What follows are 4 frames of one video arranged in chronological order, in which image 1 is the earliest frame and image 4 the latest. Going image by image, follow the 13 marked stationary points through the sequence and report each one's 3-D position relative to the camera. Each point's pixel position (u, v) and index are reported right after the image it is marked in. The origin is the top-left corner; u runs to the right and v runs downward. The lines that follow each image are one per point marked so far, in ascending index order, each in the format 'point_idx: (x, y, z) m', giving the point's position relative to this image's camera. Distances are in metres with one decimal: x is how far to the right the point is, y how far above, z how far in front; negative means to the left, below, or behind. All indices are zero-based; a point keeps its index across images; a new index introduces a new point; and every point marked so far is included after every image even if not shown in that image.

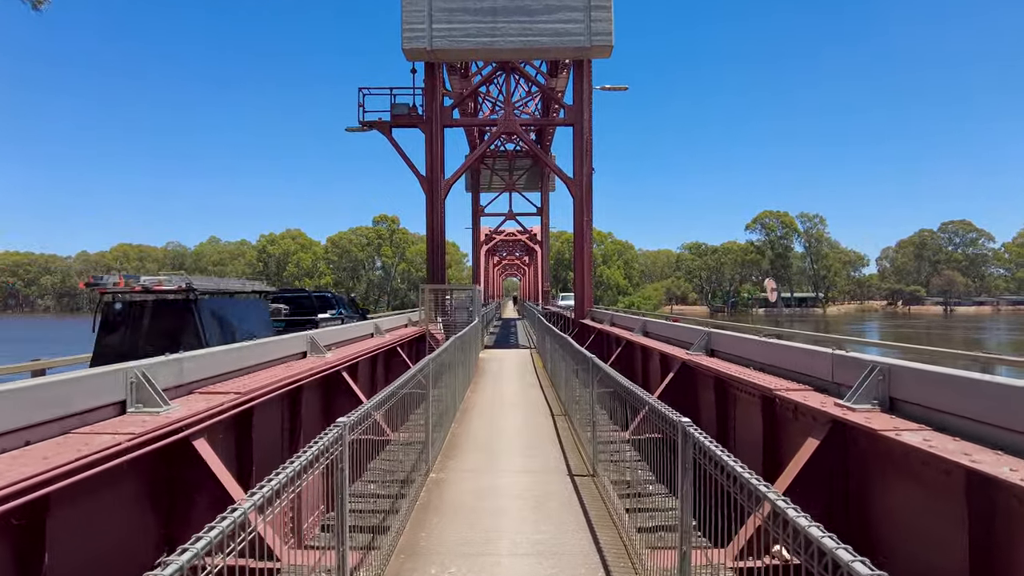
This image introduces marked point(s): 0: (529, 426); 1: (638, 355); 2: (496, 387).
0: (+0.3, -2.4, +9.6) m
1: (+2.5, -1.3, +11.4) m
2: (-0.4, -2.4, +13.5) m
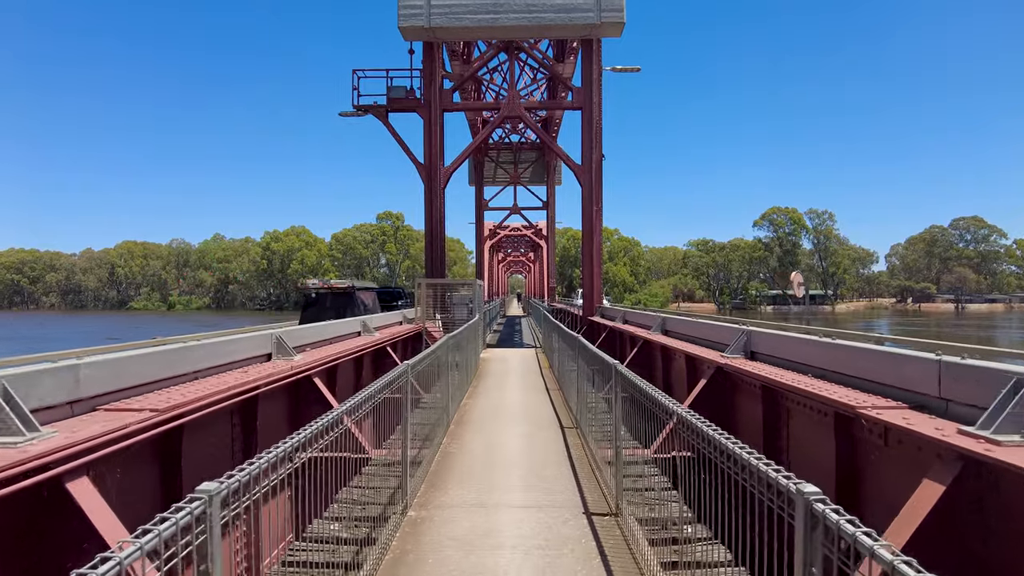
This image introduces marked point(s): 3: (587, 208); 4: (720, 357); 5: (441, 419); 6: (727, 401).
0: (+0.3, -2.2, +8.3) m
1: (+2.6, -1.2, +10.1) m
2: (-0.3, -2.2, +12.2) m
3: (+2.6, +2.7, +19.9) m
4: (+2.6, -0.9, +7.2) m
5: (-1.1, -2.0, +8.9) m
6: (+2.6, -1.4, +7.0) m
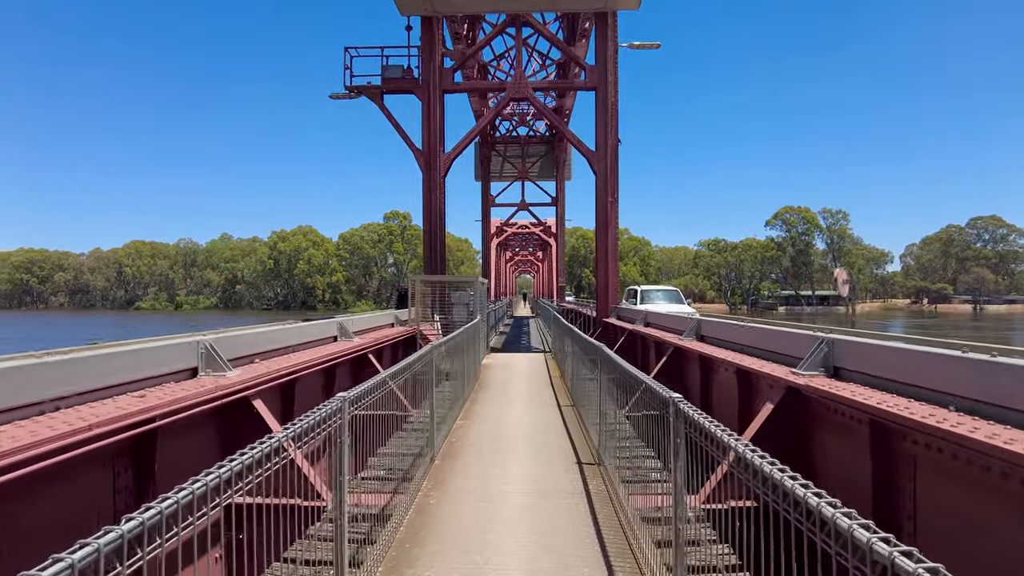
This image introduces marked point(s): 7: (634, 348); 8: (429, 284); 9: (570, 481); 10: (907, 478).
0: (+0.4, -2.2, +6.6) m
1: (+2.6, -1.2, +8.3) m
2: (-0.2, -2.2, +10.5) m
3: (+2.8, +2.8, +18.2) m
4: (+2.6, -0.8, +5.4) m
5: (-1.0, -1.9, +7.2) m
6: (+2.6, -1.3, +5.3) m
7: (+2.7, -1.3, +12.8) m
8: (-2.2, +0.1, +15.7) m
9: (+0.7, -2.2, +6.7) m
10: (+2.6, -1.3, +3.9) m
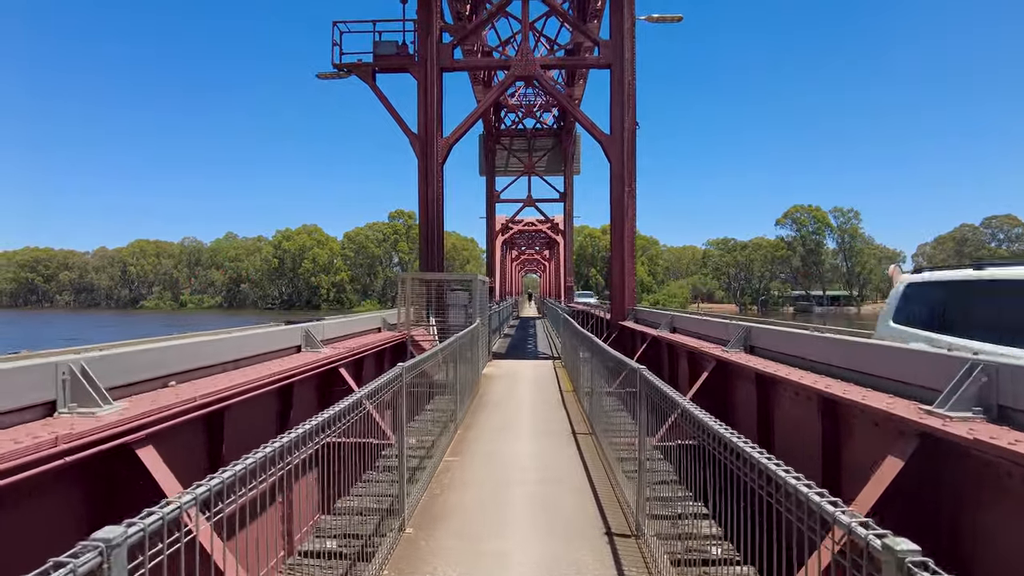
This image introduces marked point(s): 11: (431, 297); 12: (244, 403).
0: (+0.4, -2.2, +4.9) m
1: (+2.7, -1.1, +6.6) m
2: (-0.1, -2.2, +8.8) m
3: (+2.9, +2.8, +16.4) m
4: (+2.6, -0.8, +3.7) m
5: (-1.0, -1.9, +5.5) m
6: (+2.6, -1.3, +3.5) m
7: (+2.8, -1.3, +11.1) m
8: (-2.1, +0.1, +14.1) m
9: (+0.7, -2.2, +5.0) m
10: (+2.6, -1.3, +2.1) m
11: (-2.0, -0.2, +14.2) m
12: (-2.5, -1.1, +5.5) m
